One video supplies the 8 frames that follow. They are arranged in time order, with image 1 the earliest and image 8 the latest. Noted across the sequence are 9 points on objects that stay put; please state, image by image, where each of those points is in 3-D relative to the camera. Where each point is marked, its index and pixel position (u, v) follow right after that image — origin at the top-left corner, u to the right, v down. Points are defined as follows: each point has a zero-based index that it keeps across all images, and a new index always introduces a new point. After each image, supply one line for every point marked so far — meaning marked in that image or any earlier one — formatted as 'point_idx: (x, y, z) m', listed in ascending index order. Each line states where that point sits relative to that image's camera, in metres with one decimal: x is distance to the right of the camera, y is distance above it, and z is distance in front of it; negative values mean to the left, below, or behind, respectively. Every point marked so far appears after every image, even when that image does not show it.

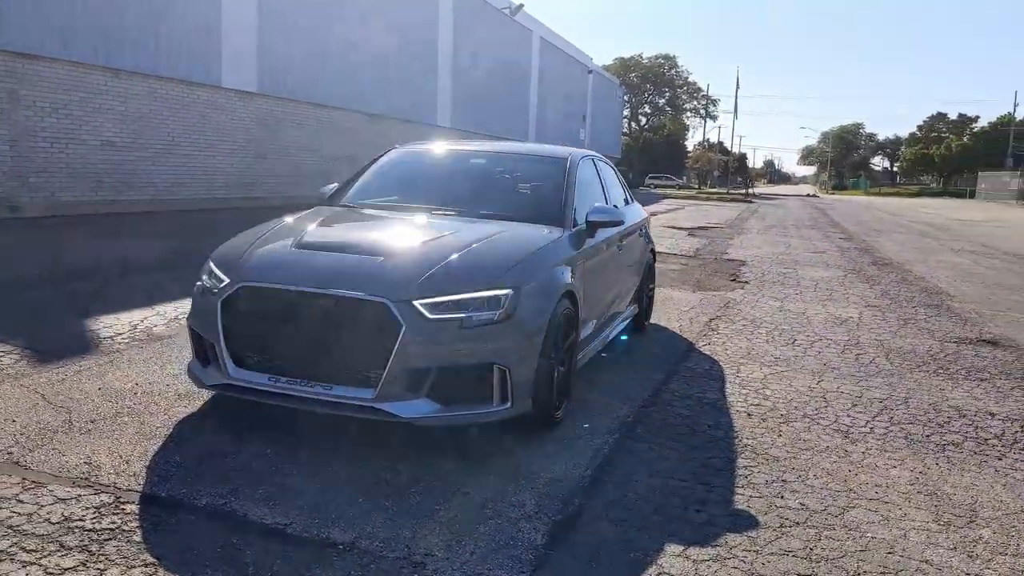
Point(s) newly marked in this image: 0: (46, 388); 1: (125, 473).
0: (-2.8, -0.6, +4.9) m
1: (-1.7, -0.8, +3.7) m
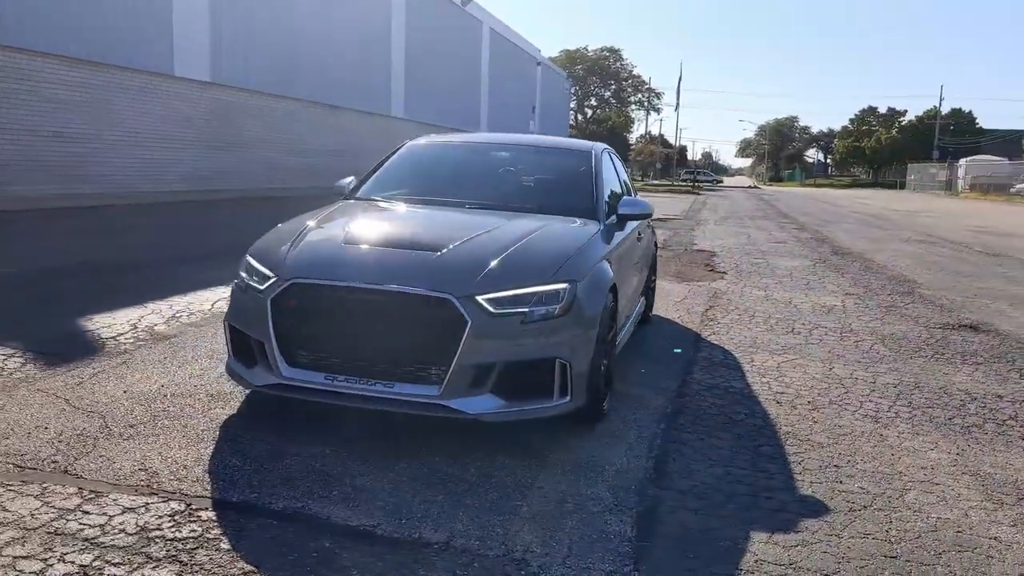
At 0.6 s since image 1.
0: (-2.5, -0.6, +4.7) m
1: (-1.4, -0.8, +3.6) m
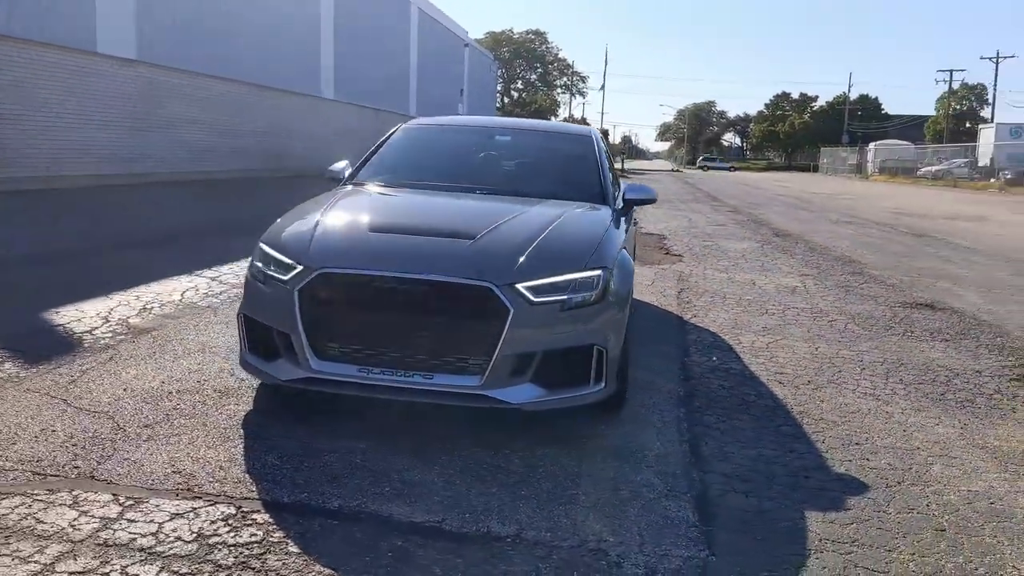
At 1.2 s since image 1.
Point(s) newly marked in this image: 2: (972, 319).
0: (-2.4, -0.6, +4.4) m
1: (-1.2, -0.8, +3.4) m
2: (+4.5, -0.3, +7.9) m
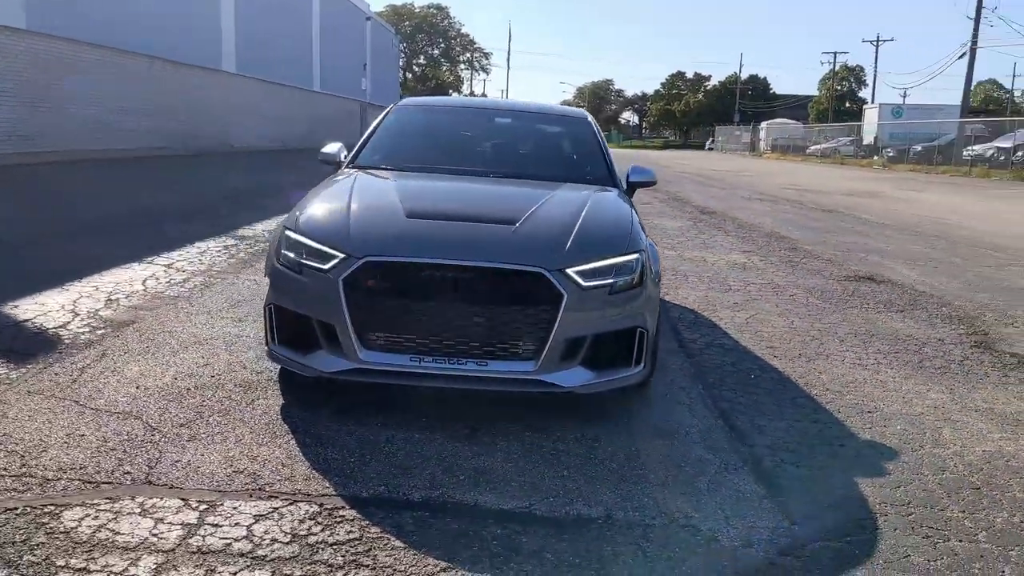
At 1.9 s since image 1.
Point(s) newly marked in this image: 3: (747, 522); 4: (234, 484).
0: (-2.2, -0.5, +4.1) m
1: (-0.9, -0.8, +3.3) m
2: (+4.2, 0.0, +8.4) m
3: (+0.9, -0.9, +3.1) m
4: (-1.1, -0.8, +3.2) m
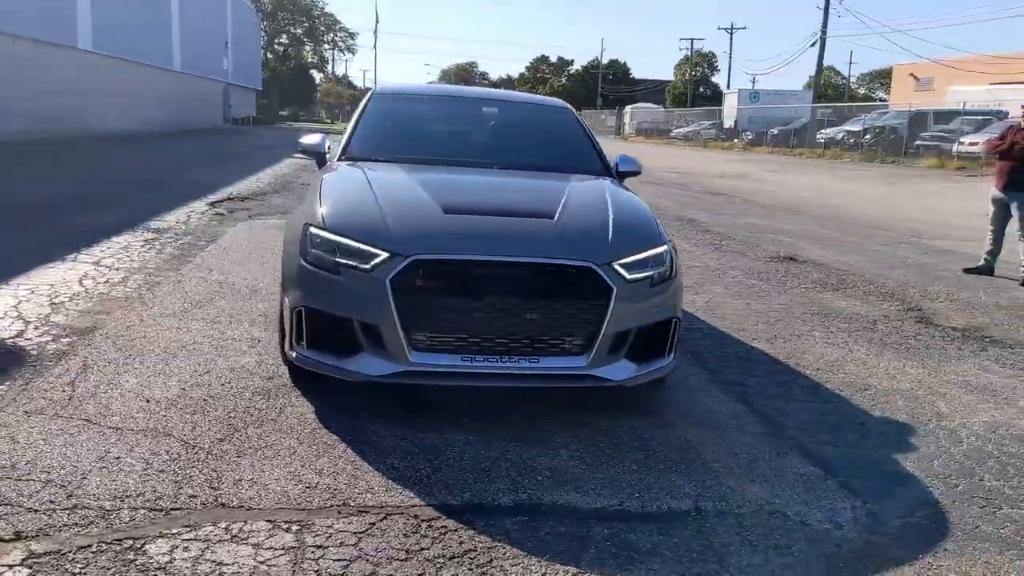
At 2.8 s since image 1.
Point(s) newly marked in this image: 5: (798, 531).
0: (-2.0, -0.6, +3.7) m
1: (-0.5, -0.8, +3.1) m
2: (+3.6, +0.2, +9.0) m
3: (+1.3, -0.9, +3.3) m
4: (-0.7, -0.8, +3.0) m
5: (+1.1, -0.9, +3.1) m
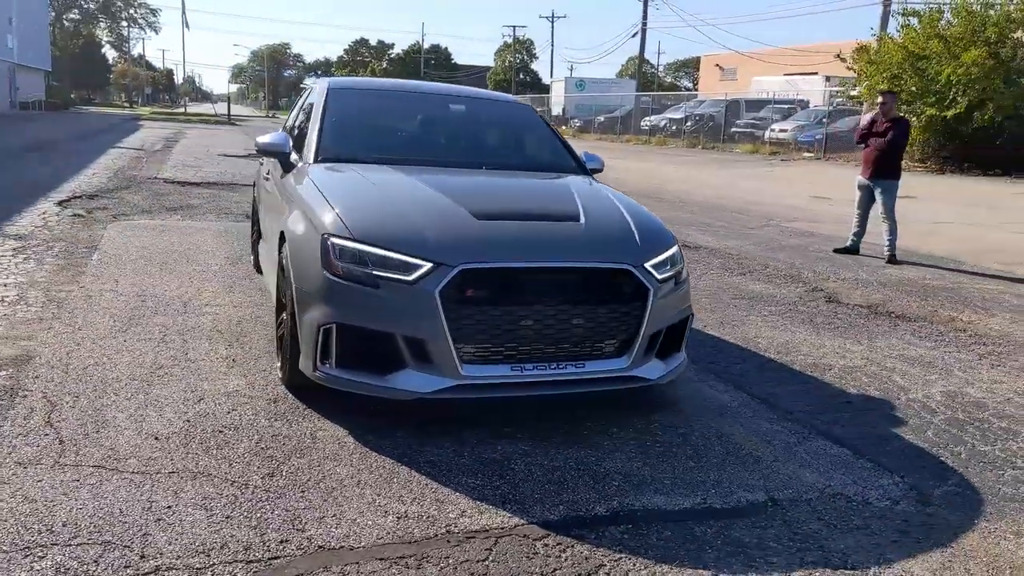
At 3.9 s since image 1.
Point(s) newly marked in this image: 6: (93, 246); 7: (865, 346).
0: (-1.7, -0.7, +3.3) m
1: (-0.2, -0.8, +3.0) m
2: (+2.6, +0.4, +9.6) m
3: (+1.6, -0.8, +3.5) m
4: (-0.3, -0.9, +2.9) m
5: (+1.4, -0.9, +3.3) m
6: (-4.2, +0.4, +8.2) m
7: (+2.5, -0.4, +5.9) m
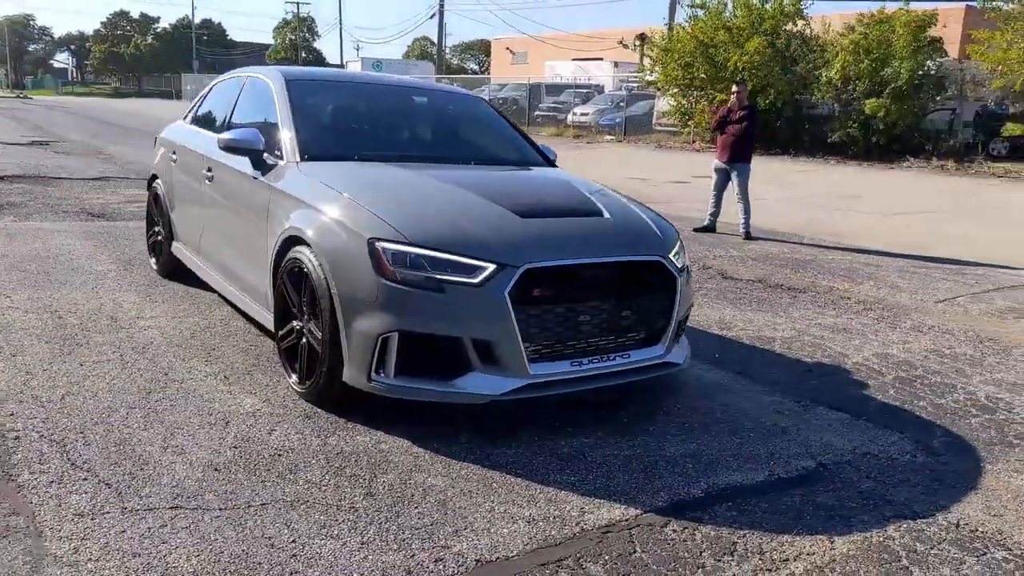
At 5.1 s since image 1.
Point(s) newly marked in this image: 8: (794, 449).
0: (-1.3, -0.8, +3.0) m
1: (+0.3, -0.8, +3.1) m
2: (+1.2, +0.6, +10.1) m
3: (+1.8, -0.7, +4.0) m
4: (+0.1, -0.9, +2.9) m
5: (+1.8, -0.8, +3.7) m
6: (-5.0, +0.3, +7.1) m
7: (+2.2, -0.2, +6.5) m
8: (+1.3, -0.8, +3.8) m
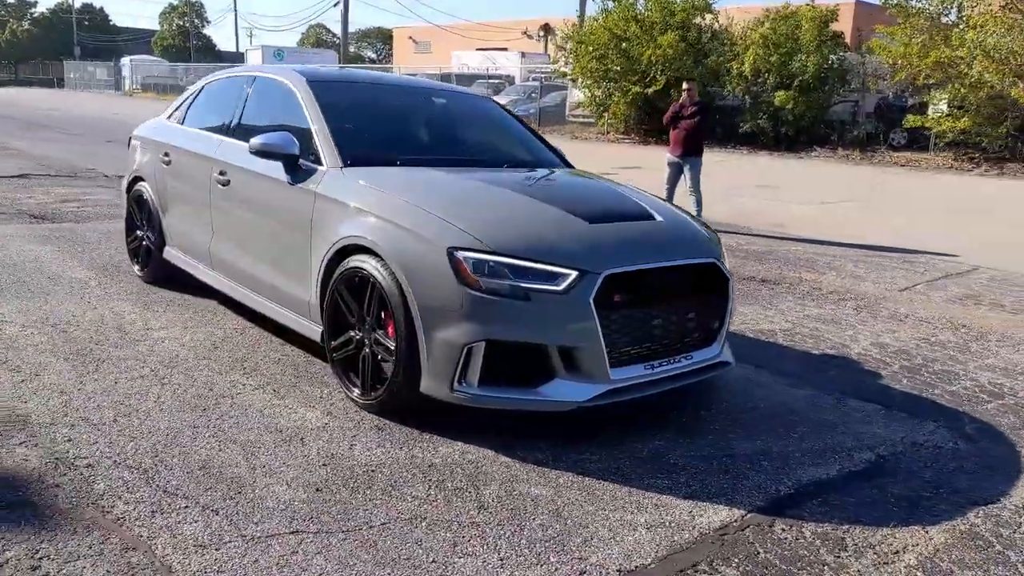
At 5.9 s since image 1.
0: (-0.9, -0.8, +2.9) m
1: (+0.7, -0.9, +3.2) m
2: (+0.8, +0.7, +10.2) m
3: (+2.1, -0.7, +4.3) m
4: (+0.6, -0.9, +3.0) m
5: (+2.1, -0.8, +4.0) m
6: (-5.0, +0.2, +6.5) m
7: (+2.2, -0.2, +6.8) m
8: (+1.6, -0.8, +4.0) m
